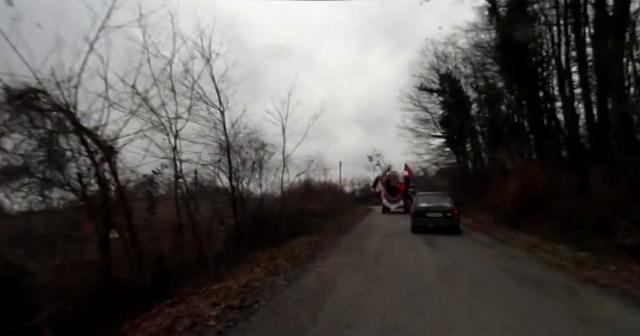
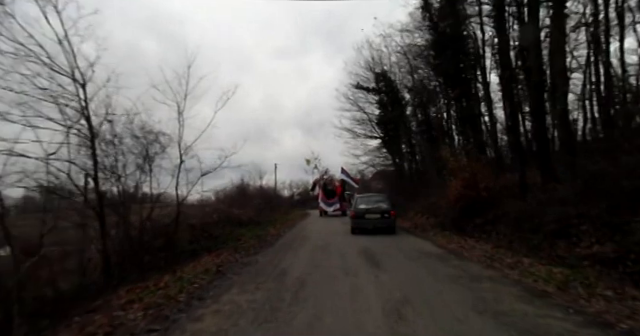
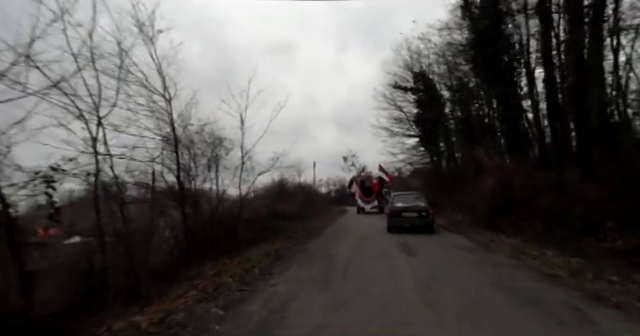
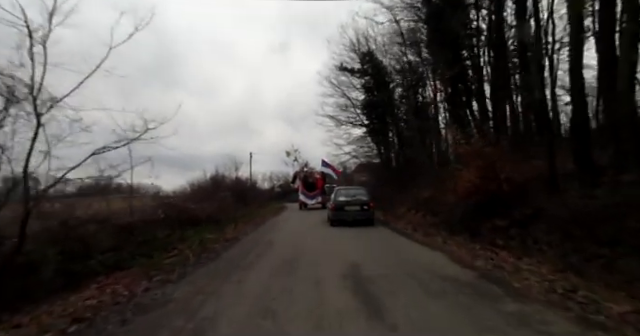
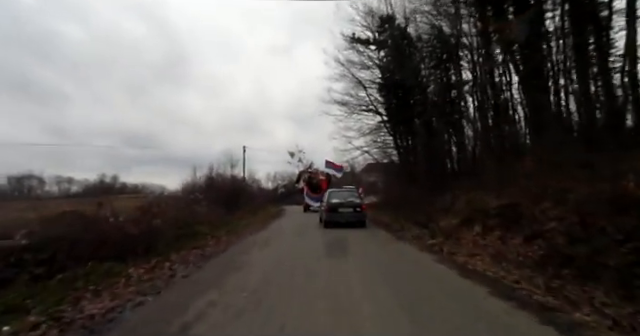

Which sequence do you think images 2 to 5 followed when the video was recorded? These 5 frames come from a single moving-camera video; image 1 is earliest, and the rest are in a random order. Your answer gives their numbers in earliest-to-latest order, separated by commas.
3, 2, 4, 5
